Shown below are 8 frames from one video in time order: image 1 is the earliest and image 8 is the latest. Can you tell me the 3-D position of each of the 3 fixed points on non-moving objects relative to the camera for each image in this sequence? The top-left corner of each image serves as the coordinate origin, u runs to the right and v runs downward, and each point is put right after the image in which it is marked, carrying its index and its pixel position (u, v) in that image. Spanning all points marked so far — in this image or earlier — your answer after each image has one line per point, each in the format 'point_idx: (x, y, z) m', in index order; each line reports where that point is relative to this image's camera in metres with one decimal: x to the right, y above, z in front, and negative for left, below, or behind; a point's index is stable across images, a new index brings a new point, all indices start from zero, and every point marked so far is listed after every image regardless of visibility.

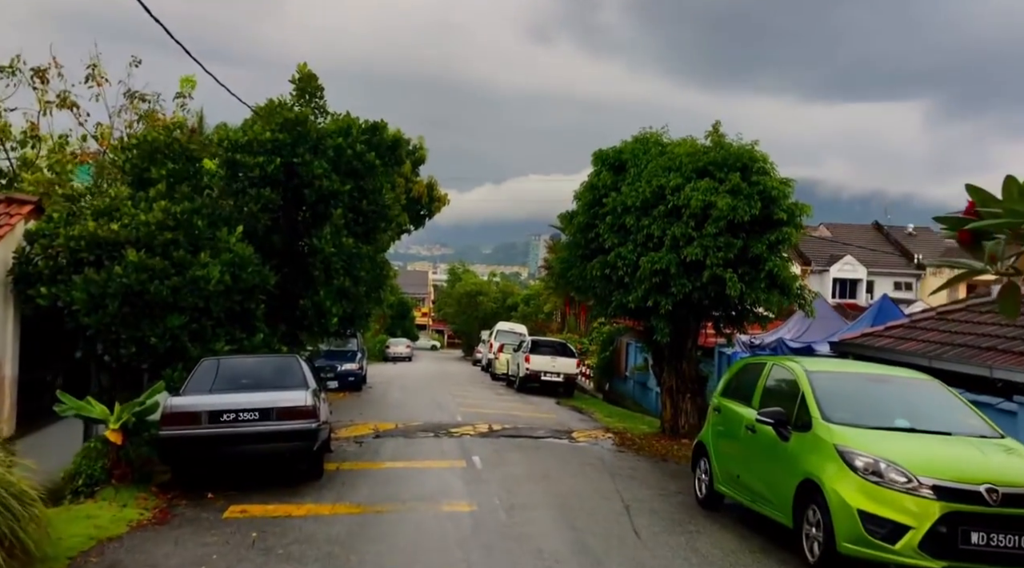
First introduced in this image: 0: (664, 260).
0: (+2.5, +0.4, +14.3) m
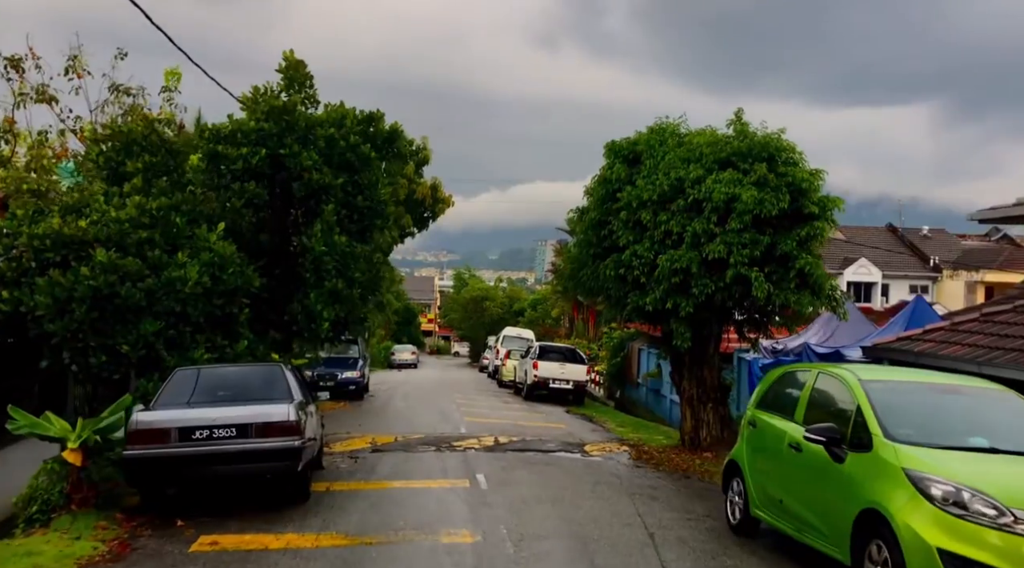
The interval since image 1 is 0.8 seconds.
0: (+2.6, +0.4, +13.1) m
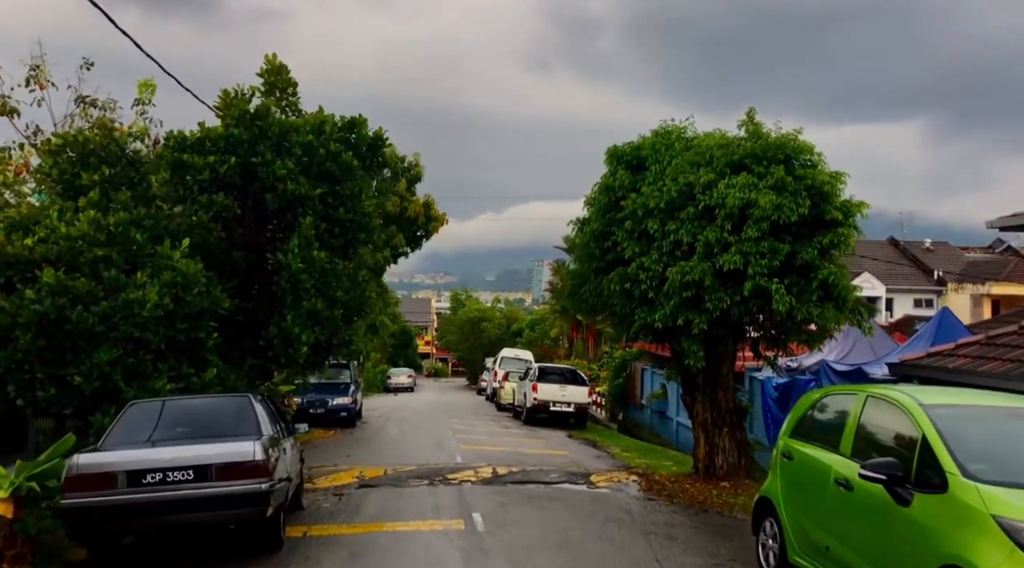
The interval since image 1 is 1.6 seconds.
0: (+2.5, +0.2, +12.0) m
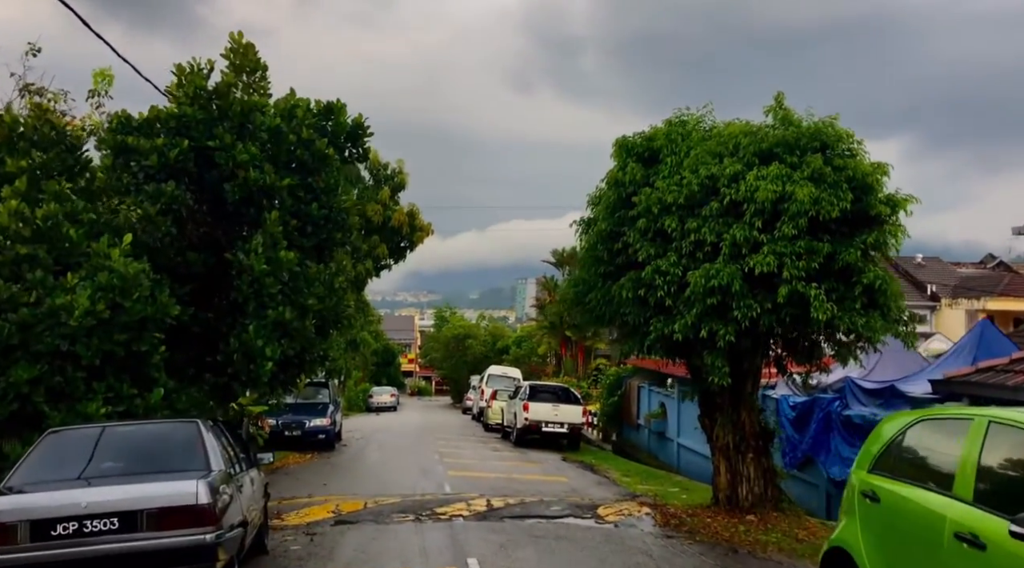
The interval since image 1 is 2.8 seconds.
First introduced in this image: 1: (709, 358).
0: (+2.5, +0.1, +10.4) m
1: (+2.5, -0.9, +11.1) m
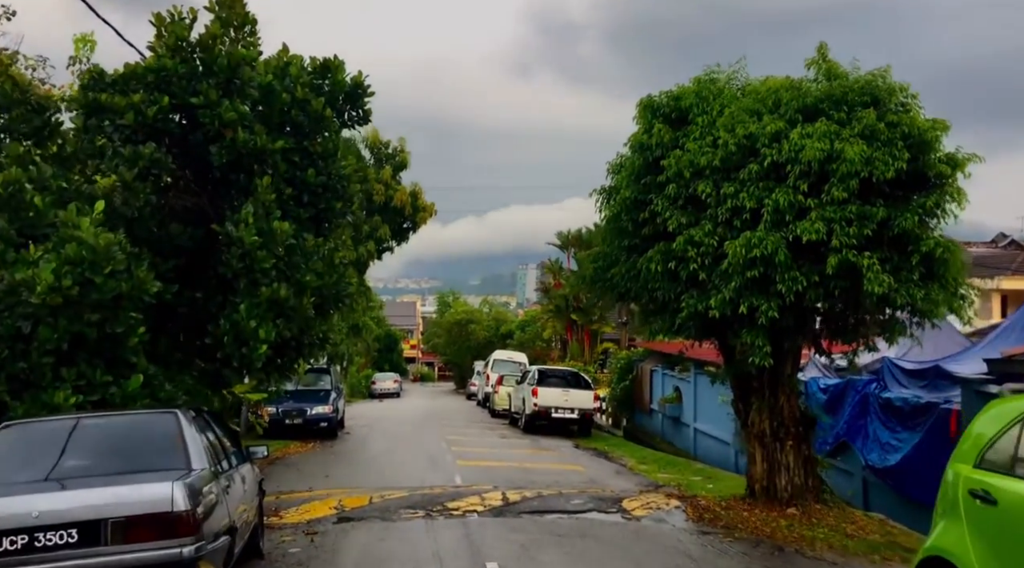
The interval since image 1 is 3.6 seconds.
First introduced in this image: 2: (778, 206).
0: (+2.7, +0.5, +9.4) m
1: (+2.7, -0.6, +10.1) m
2: (+2.9, +0.8, +9.5) m
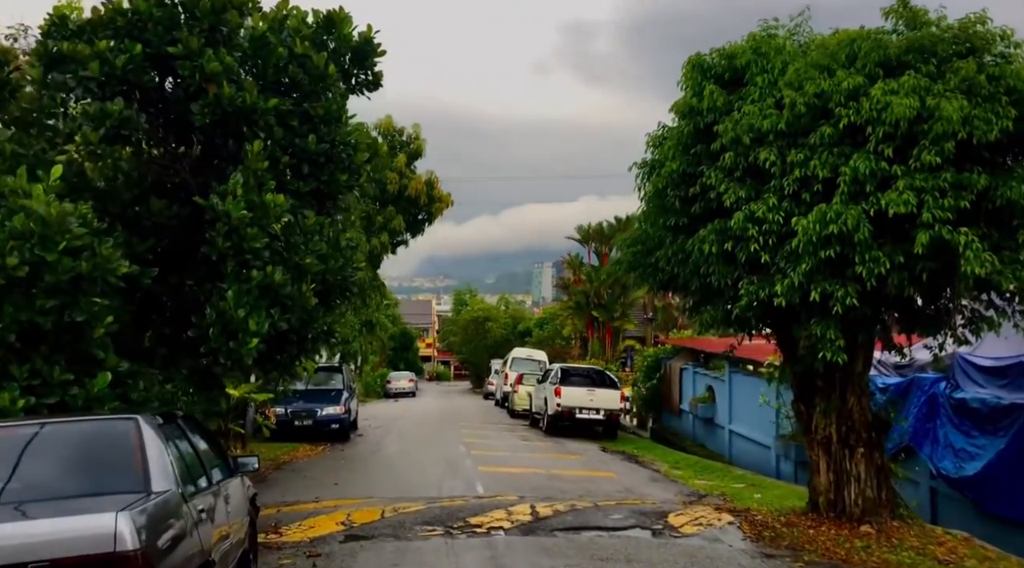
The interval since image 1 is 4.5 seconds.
0: (+3.0, +0.6, +8.0) m
1: (+3.0, -0.4, +8.7) m
2: (+3.2, +1.0, +8.1) m
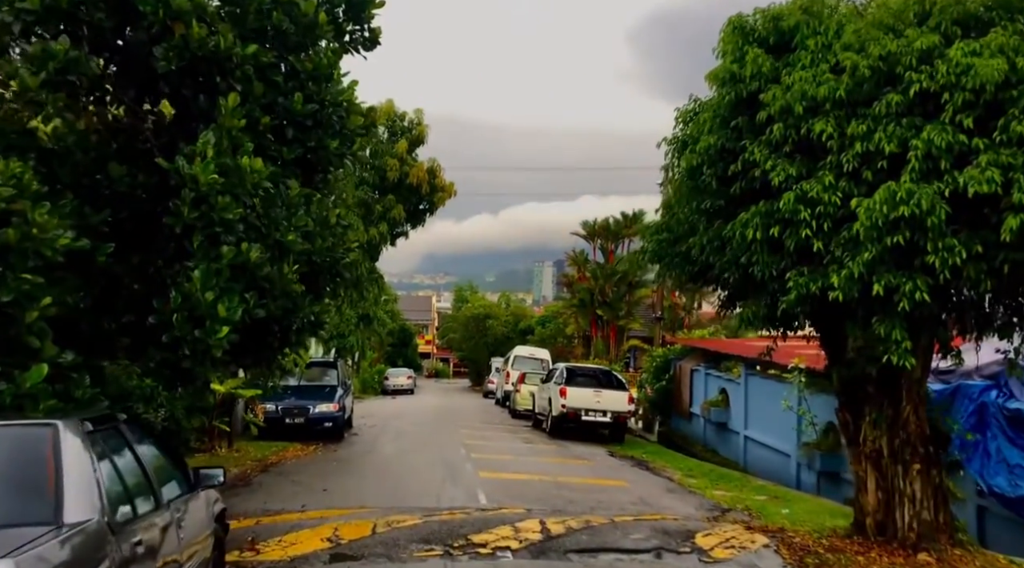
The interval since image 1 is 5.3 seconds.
0: (+3.2, +0.7, +6.8) m
1: (+3.2, -0.4, +7.5) m
2: (+3.4, +1.1, +7.0) m
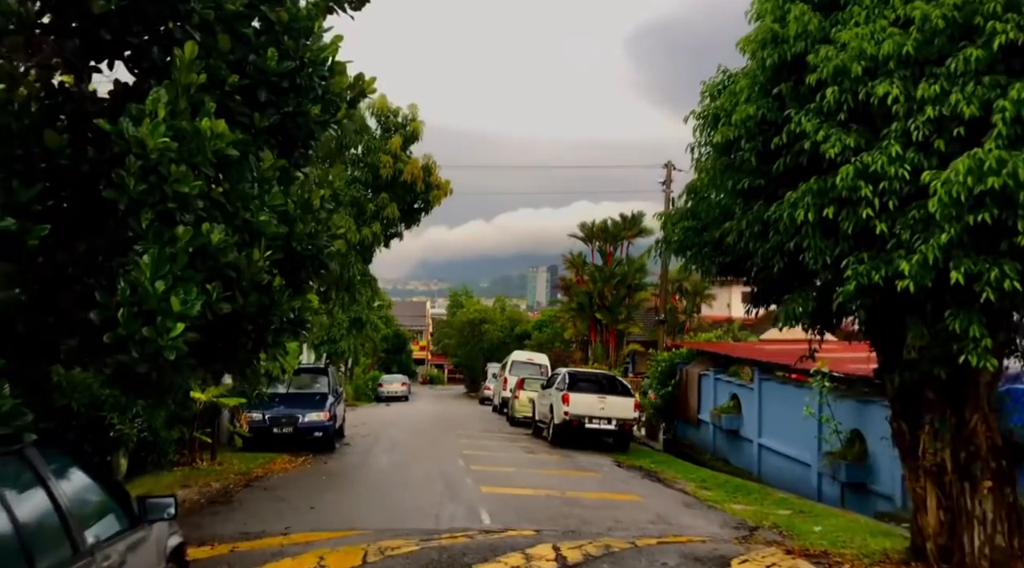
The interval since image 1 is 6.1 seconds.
0: (+3.3, +0.8, +5.7) m
1: (+3.3, -0.3, +6.4) m
2: (+3.5, +1.2, +5.9) m
